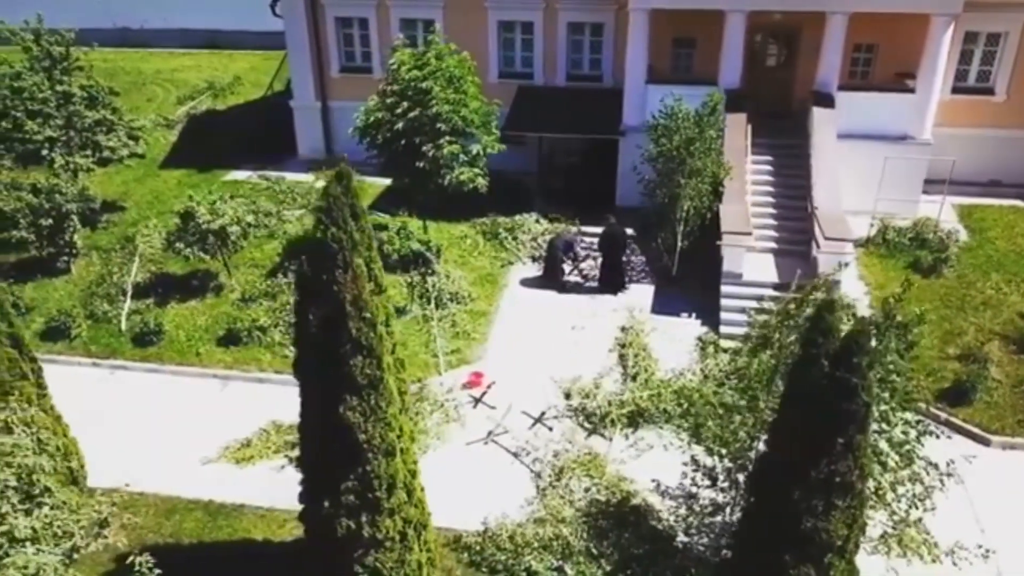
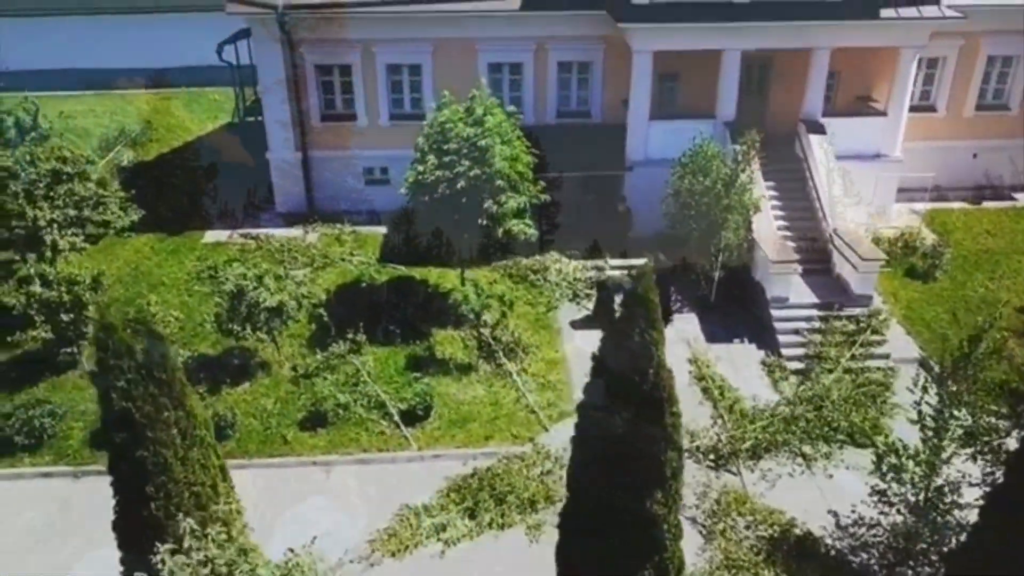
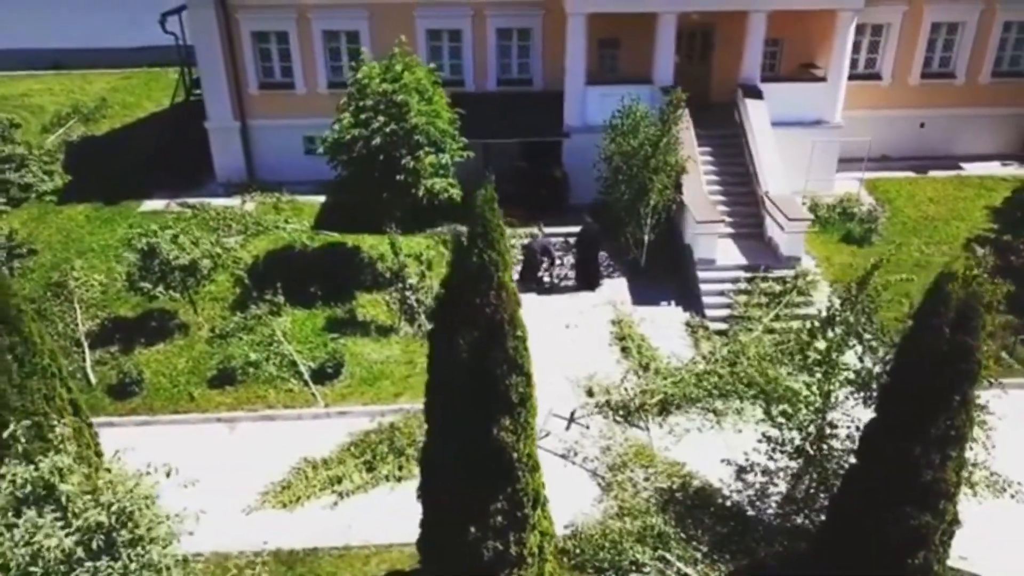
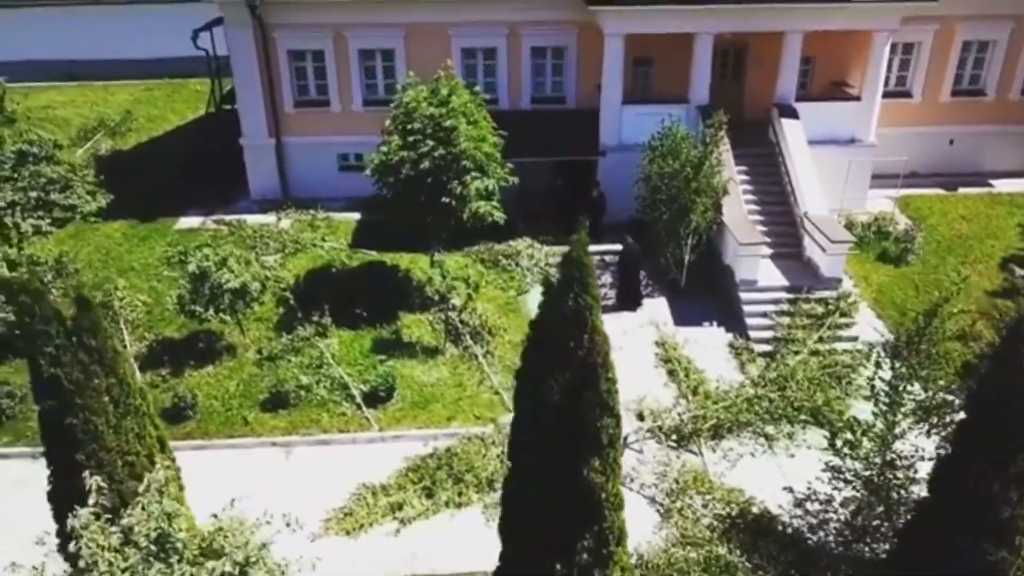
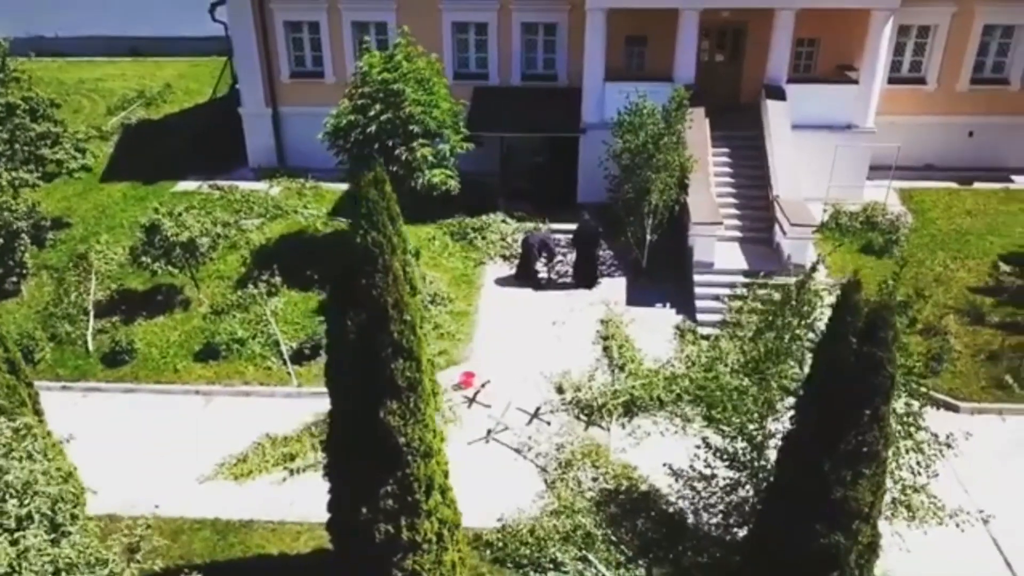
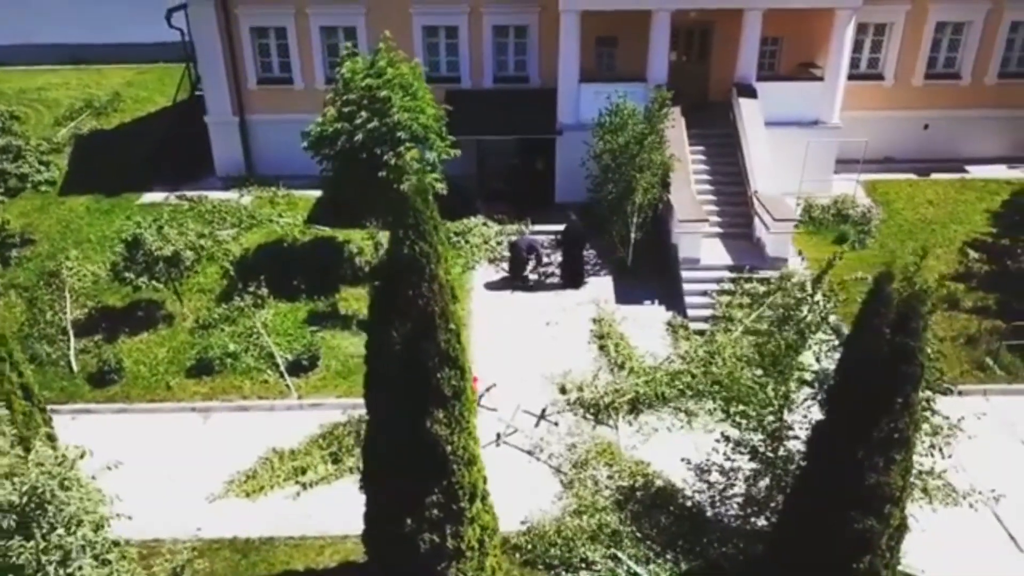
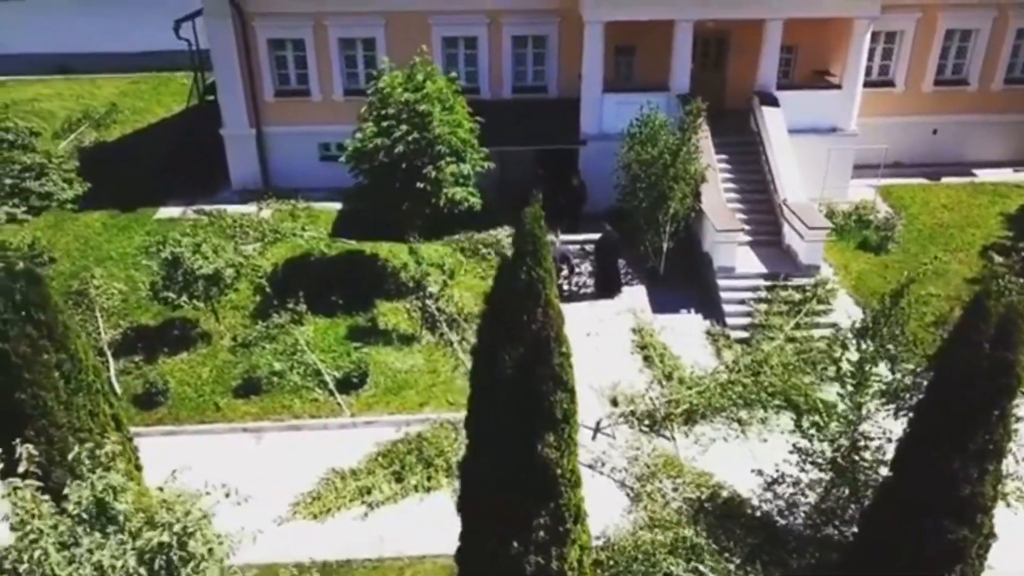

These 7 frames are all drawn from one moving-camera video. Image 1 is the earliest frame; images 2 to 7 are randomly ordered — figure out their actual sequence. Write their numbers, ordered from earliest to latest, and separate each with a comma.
5, 6, 3, 7, 4, 2
